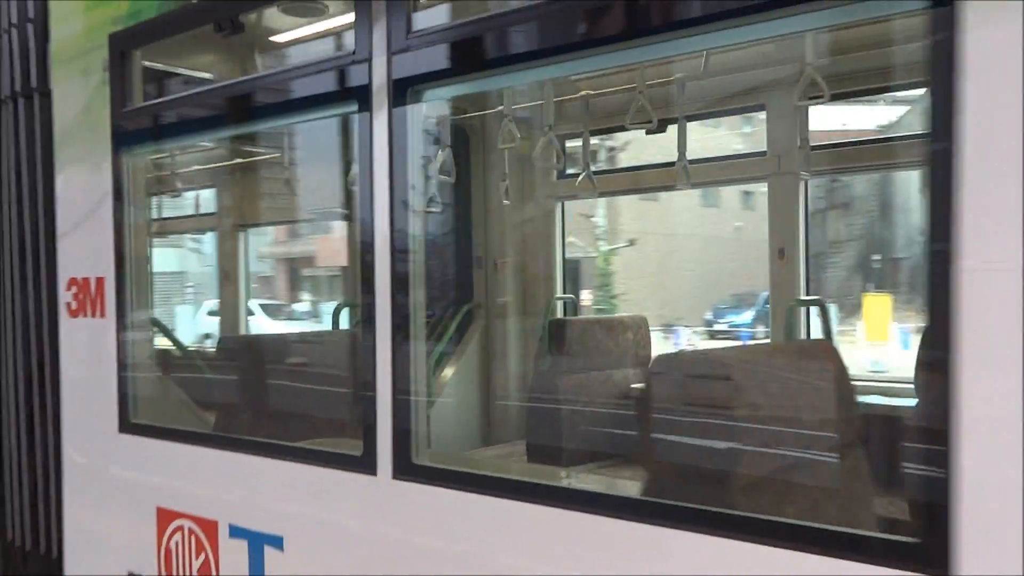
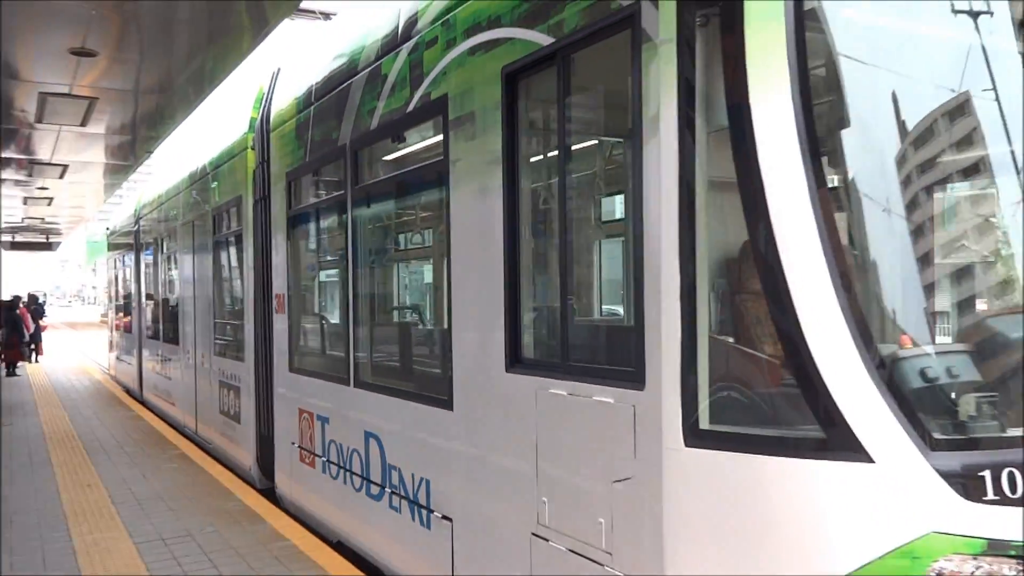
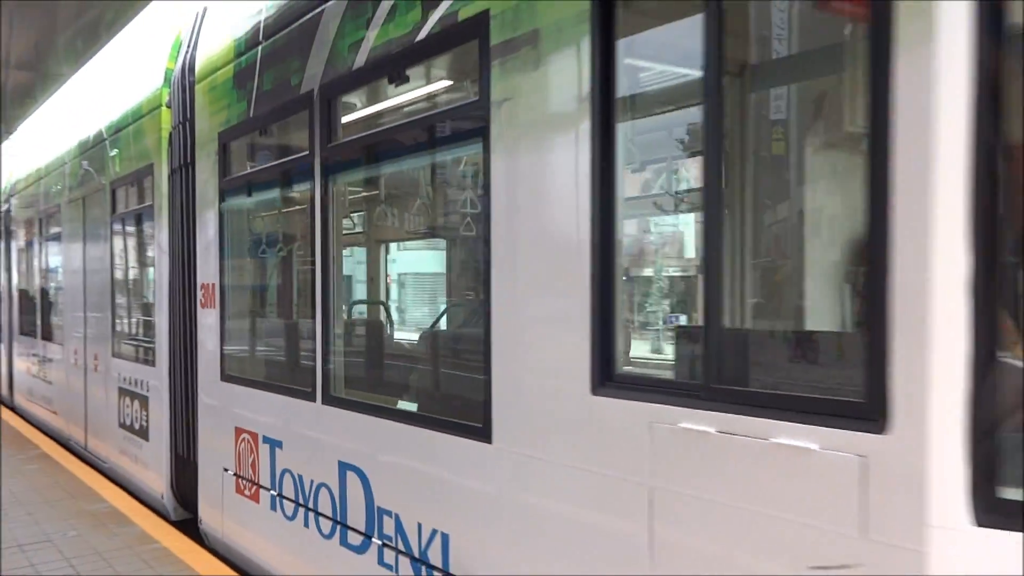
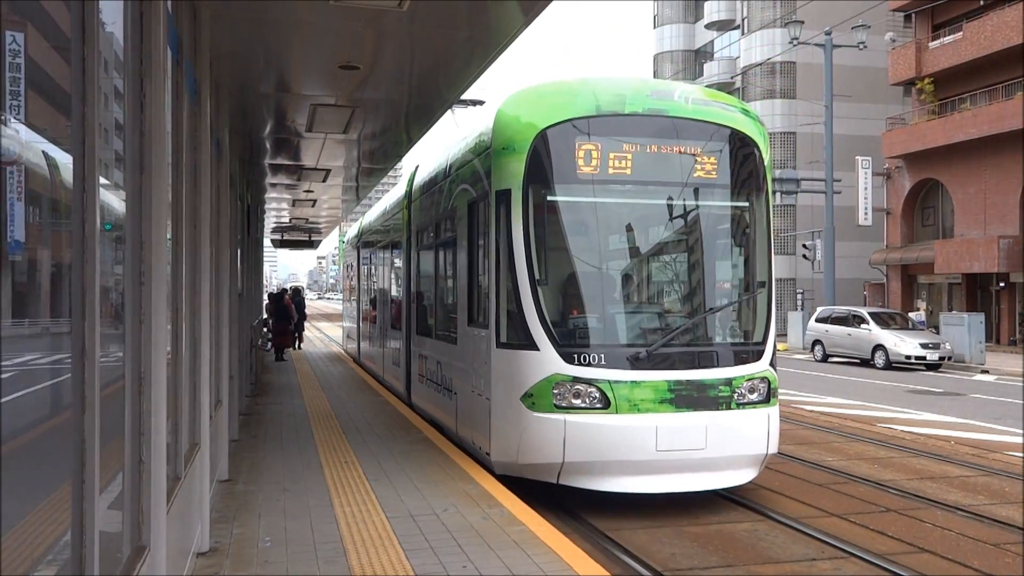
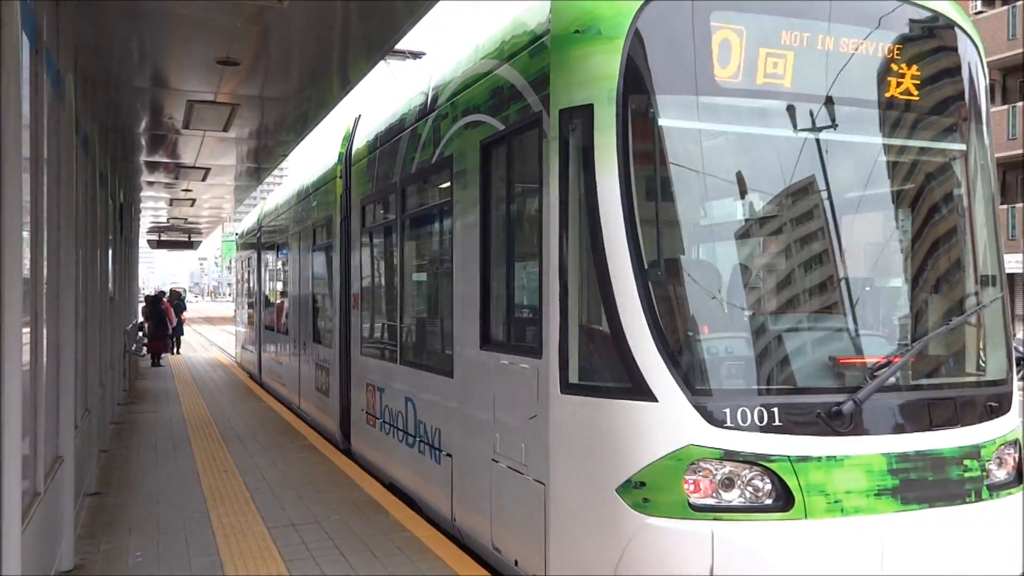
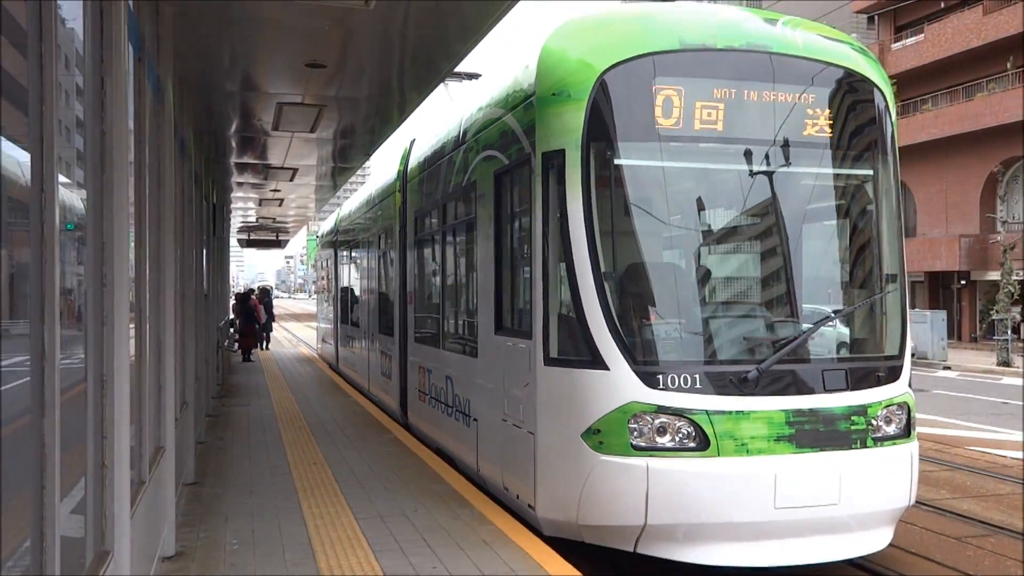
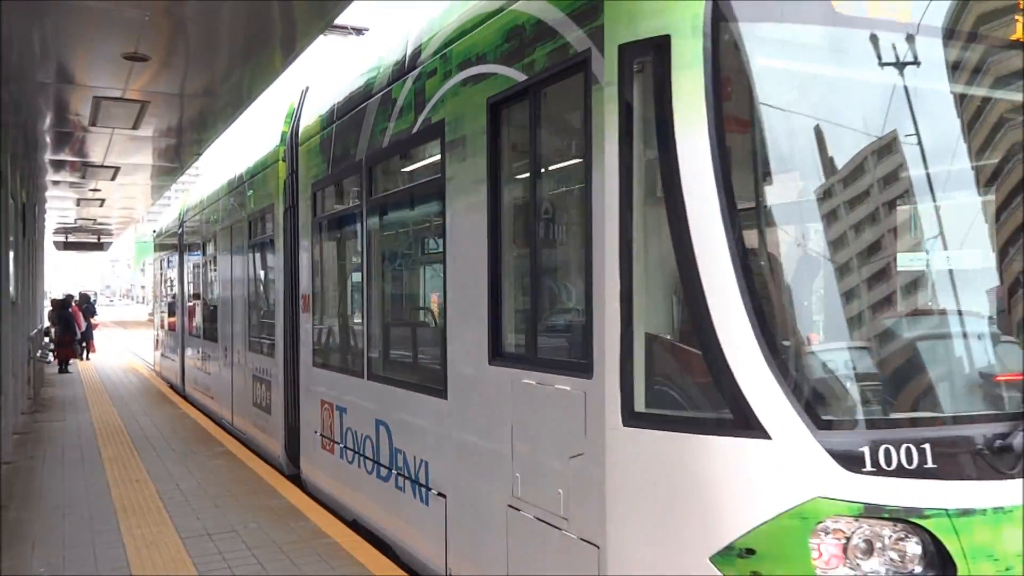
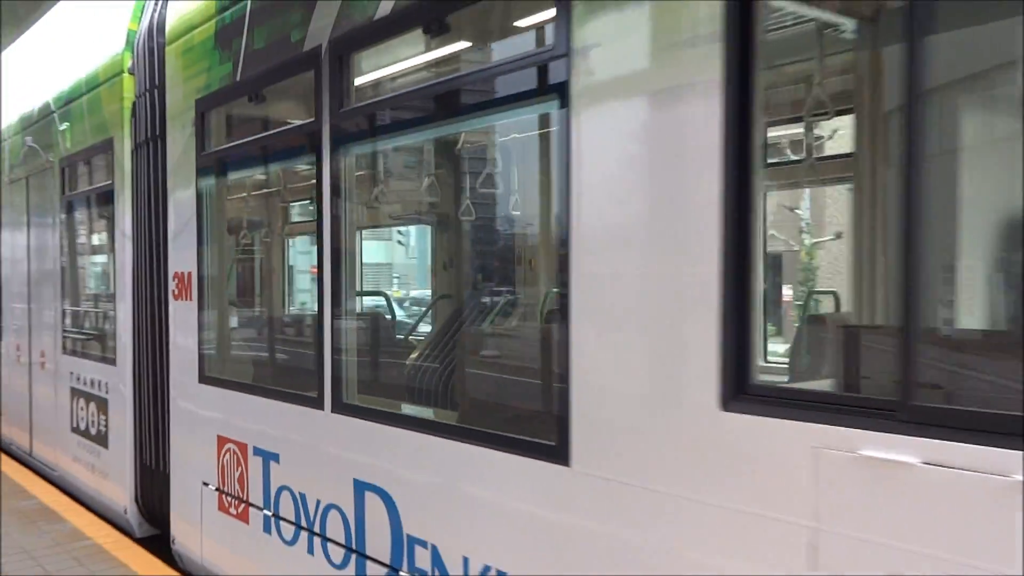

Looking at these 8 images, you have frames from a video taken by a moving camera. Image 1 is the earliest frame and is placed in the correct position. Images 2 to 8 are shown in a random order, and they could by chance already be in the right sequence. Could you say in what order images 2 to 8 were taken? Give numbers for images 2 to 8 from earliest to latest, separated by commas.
8, 3, 2, 7, 5, 6, 4
